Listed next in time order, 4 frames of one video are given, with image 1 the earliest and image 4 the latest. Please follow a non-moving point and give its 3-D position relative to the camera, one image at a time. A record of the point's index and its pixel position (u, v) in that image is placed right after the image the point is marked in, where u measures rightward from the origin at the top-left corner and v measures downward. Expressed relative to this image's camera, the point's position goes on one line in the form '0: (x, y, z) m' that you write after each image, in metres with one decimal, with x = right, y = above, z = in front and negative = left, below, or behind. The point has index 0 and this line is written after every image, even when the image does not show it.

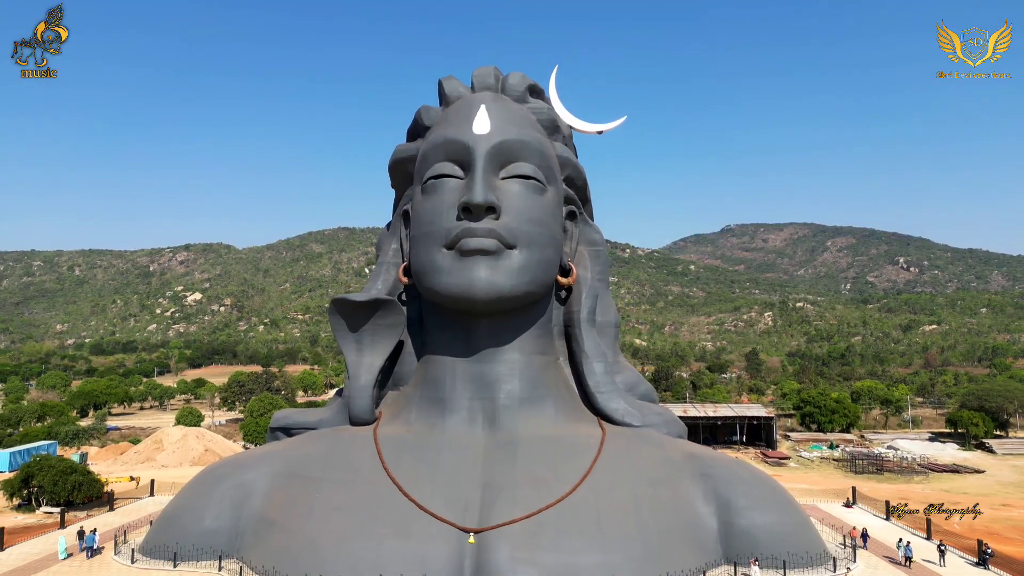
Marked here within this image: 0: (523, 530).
0: (+0.2, -4.2, +11.7) m
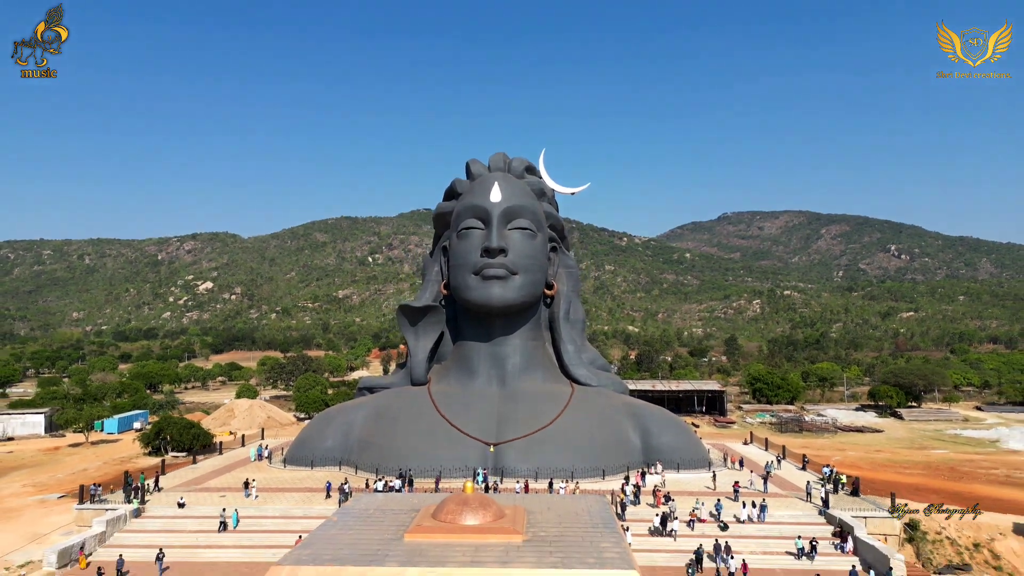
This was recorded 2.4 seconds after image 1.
0: (+0.3, -4.6, +19.9) m
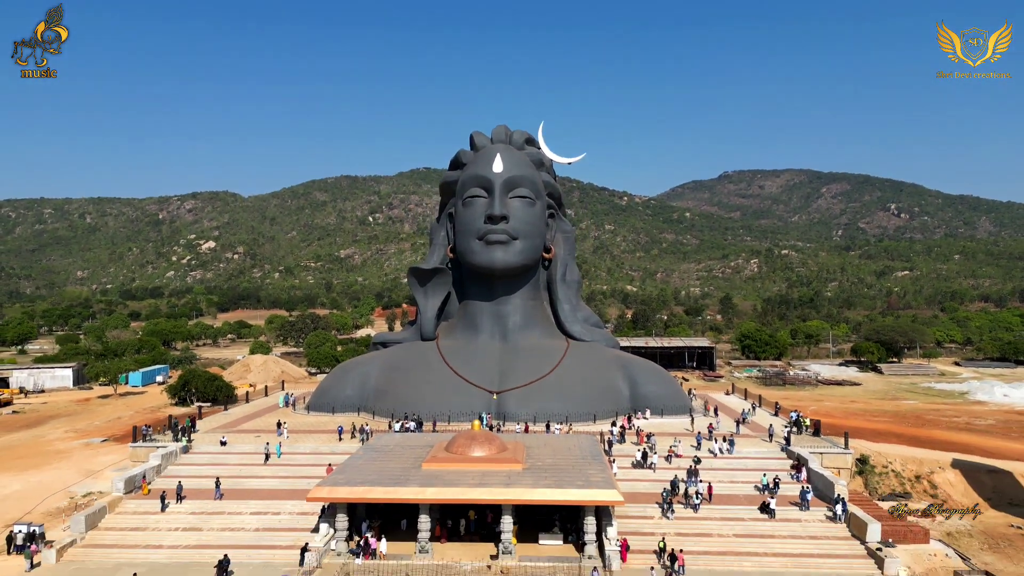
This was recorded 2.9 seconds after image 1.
0: (+0.4, -3.4, +22.2) m
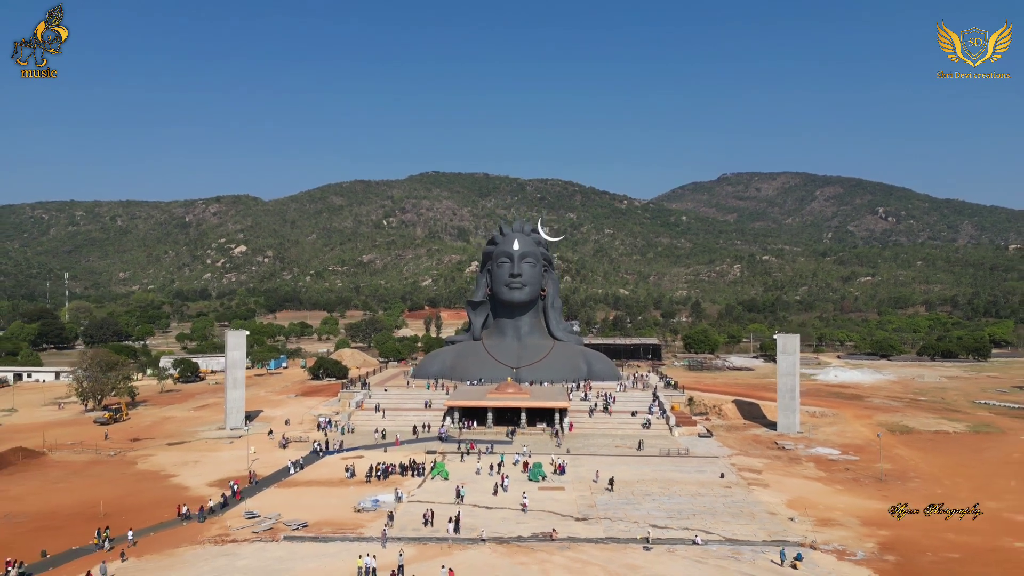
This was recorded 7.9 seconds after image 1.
0: (+1.1, -5.0, +42.4) m
